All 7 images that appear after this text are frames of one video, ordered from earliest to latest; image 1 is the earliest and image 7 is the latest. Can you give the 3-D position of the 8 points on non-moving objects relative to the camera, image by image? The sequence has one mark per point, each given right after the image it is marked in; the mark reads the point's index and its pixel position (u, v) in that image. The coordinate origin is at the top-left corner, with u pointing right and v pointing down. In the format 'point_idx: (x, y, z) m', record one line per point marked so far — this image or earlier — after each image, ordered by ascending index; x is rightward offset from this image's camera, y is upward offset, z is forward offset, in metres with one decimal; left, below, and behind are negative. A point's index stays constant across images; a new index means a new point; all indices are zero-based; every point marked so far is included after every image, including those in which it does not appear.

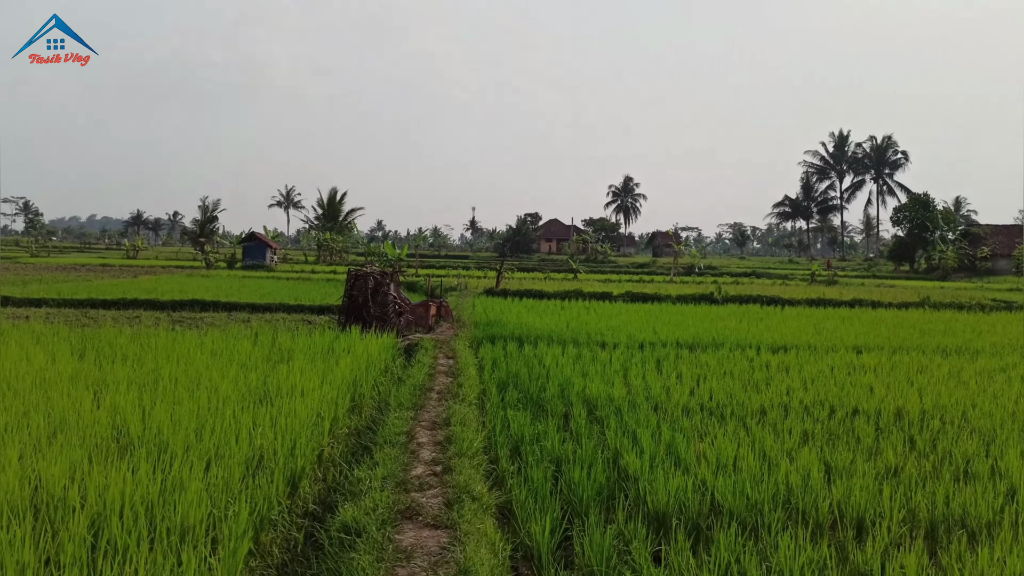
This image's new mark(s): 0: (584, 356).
0: (+0.9, -0.8, +7.0) m
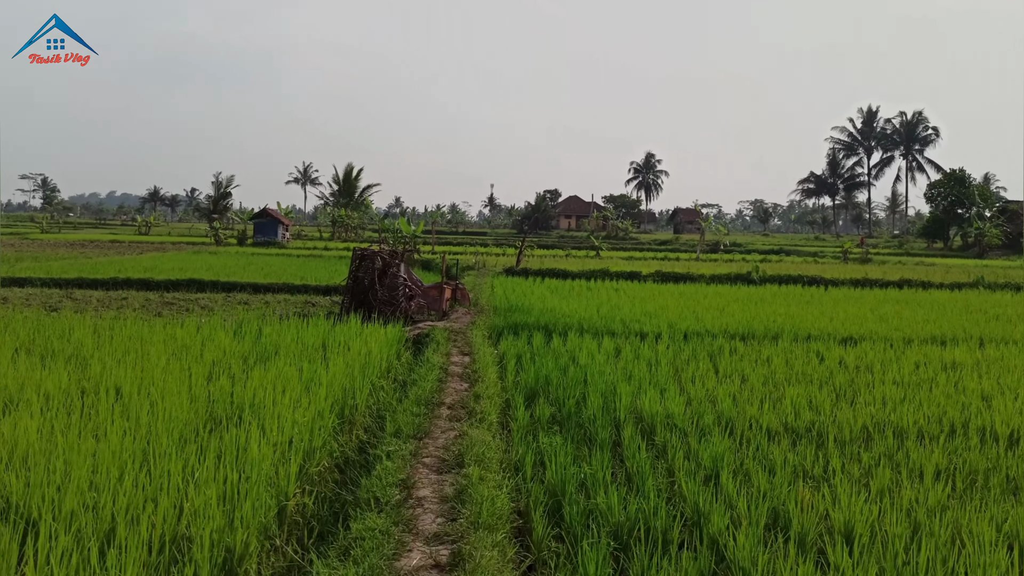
0: (+1.1, -0.6, +5.9) m
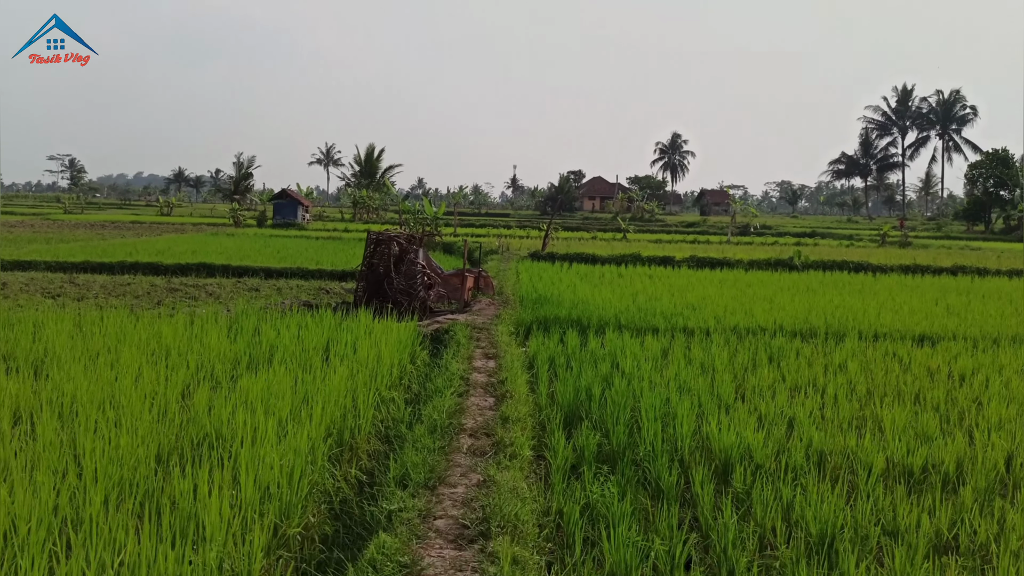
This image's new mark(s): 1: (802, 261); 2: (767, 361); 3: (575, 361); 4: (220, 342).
0: (+1.4, -0.6, +5.1) m
1: (+8.3, +0.8, +16.8) m
2: (+2.2, -0.6, +5.1) m
3: (+0.5, -0.6, +4.6) m
4: (-2.2, -0.4, +4.3) m
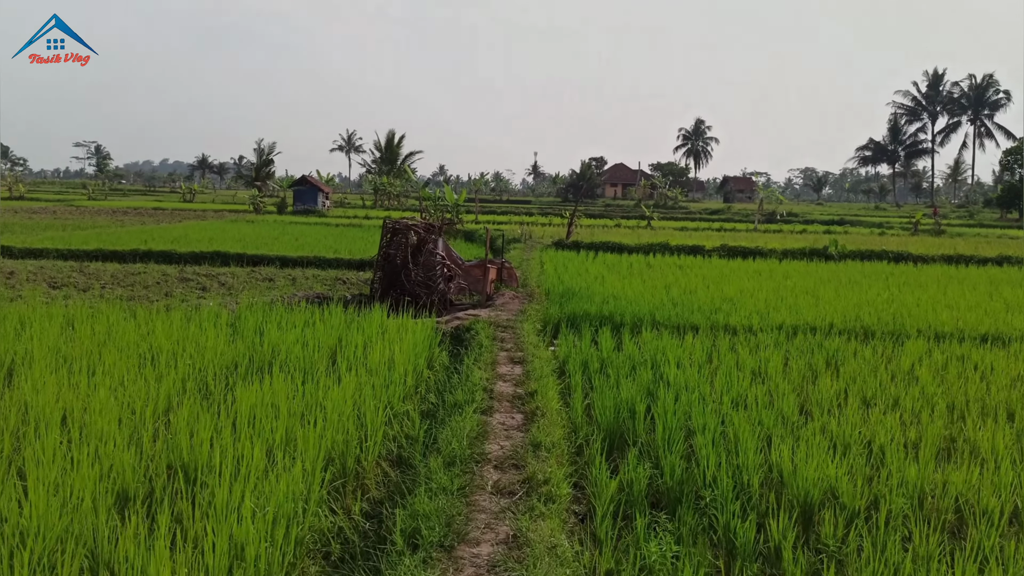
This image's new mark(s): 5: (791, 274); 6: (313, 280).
0: (+1.6, -0.6, +4.6) m
1: (+8.9, +1.0, +16.0) m
2: (+2.5, -0.6, +4.6) m
3: (+0.7, -0.6, +4.0) m
4: (-2.0, -0.4, +3.9) m
5: (+5.3, +0.3, +11.2) m
6: (-3.1, +0.1, +9.2) m
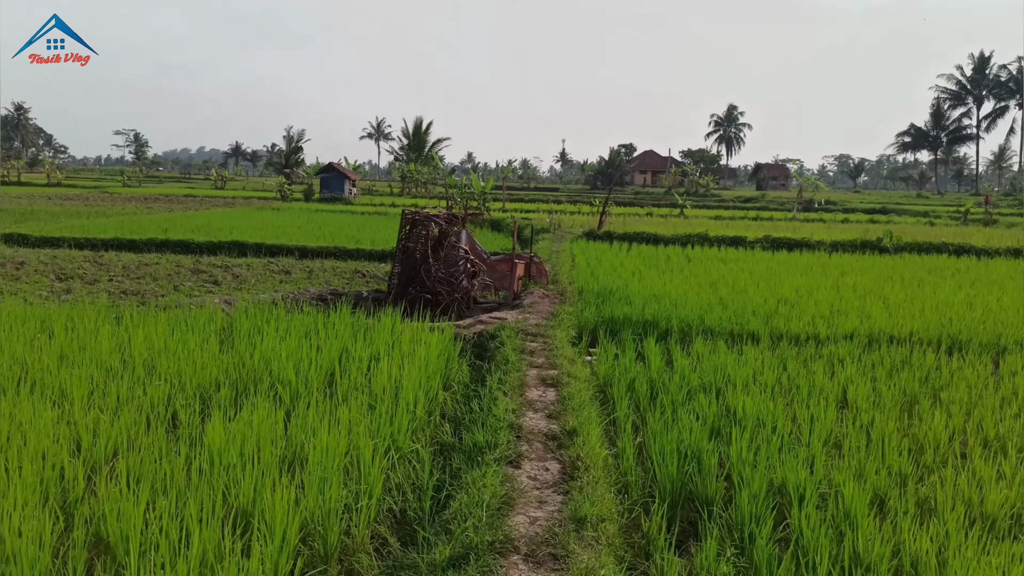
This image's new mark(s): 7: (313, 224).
0: (+1.8, -0.6, +3.9) m
1: (+9.7, +1.2, +14.9) m
2: (+2.7, -0.7, +3.8) m
3: (+0.9, -0.6, +3.4) m
4: (-1.8, -0.4, +3.3) m
5: (+5.8, +0.3, +10.2) m
6: (-2.7, +0.2, +8.7) m
7: (-5.1, +1.6, +15.0) m
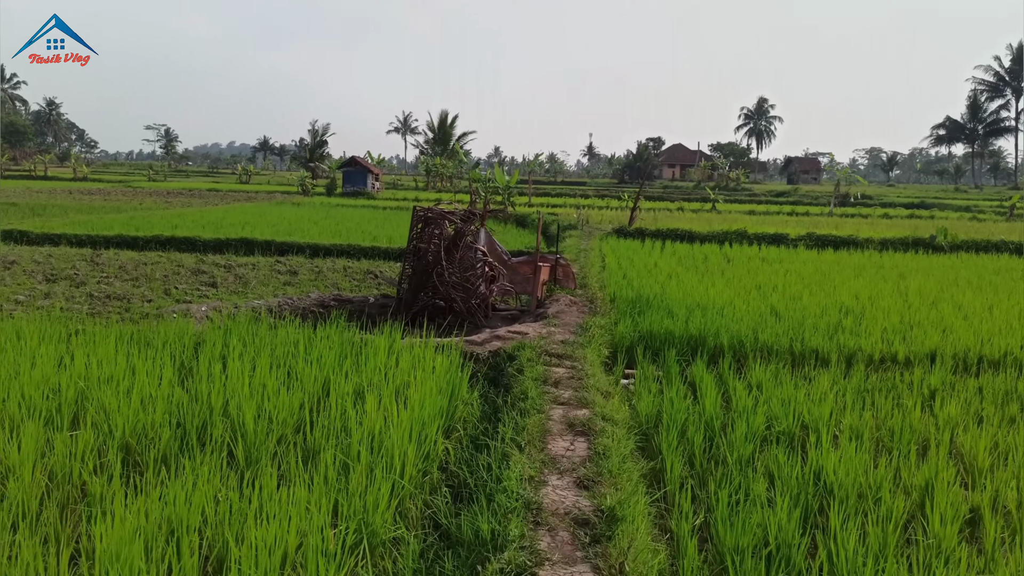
0: (+1.9, -0.7, +3.1) m
1: (+10.3, +1.1, +13.7) m
2: (+2.8, -0.8, +3.0) m
3: (+1.0, -0.7, +2.6) m
4: (-1.7, -0.5, +2.7) m
5: (+6.2, +0.3, +9.2) m
6: (-2.4, +0.2, +8.1) m
7: (-4.5, +1.7, +14.4) m
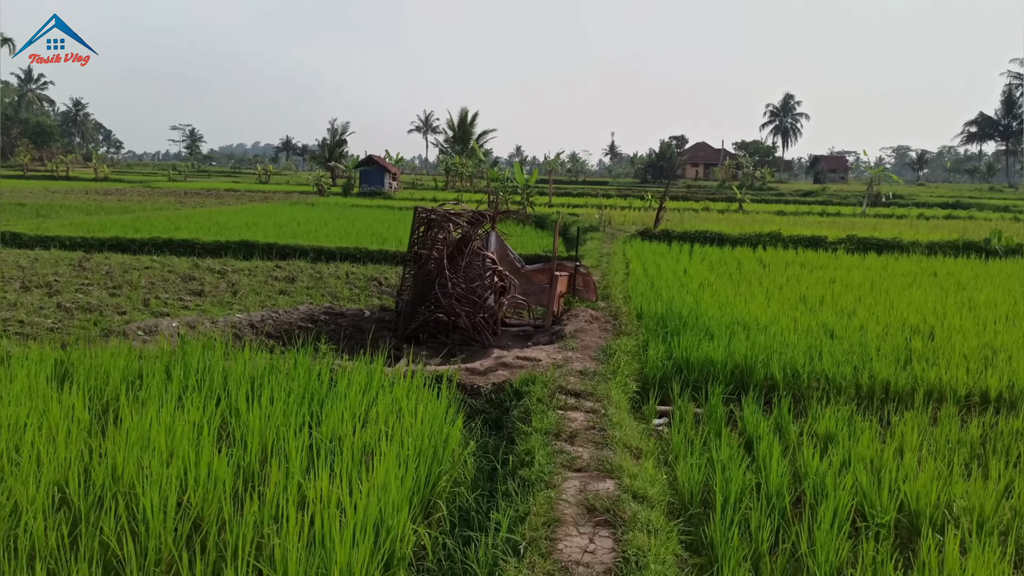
0: (+1.9, -0.8, +2.3) m
1: (+10.7, +0.9, +12.6) m
2: (+2.8, -0.9, +2.2) m
3: (+0.9, -0.8, +1.9) m
4: (-1.7, -0.6, +2.0) m
5: (+6.4, +0.1, +8.3) m
6: (-2.2, +0.1, +7.4) m
7: (-4.1, +1.6, +13.9) m
